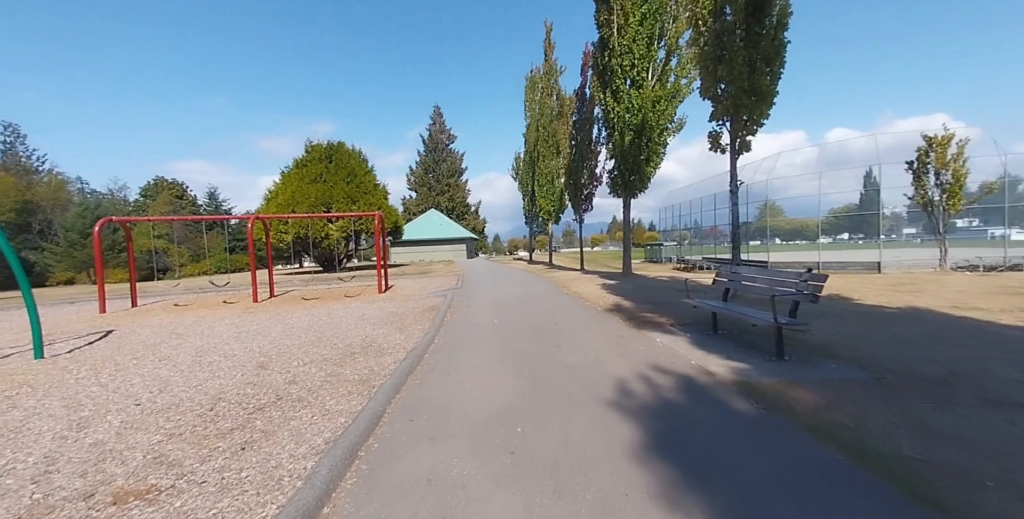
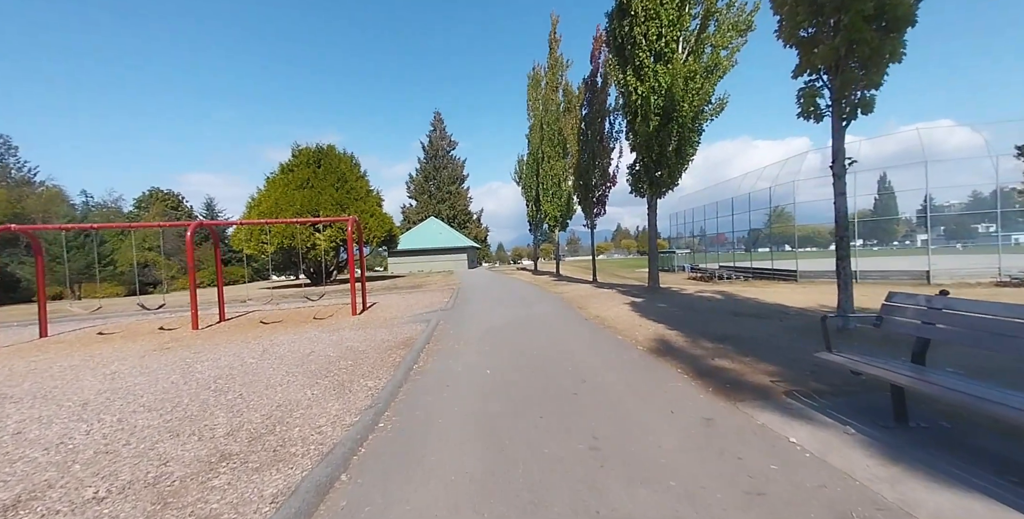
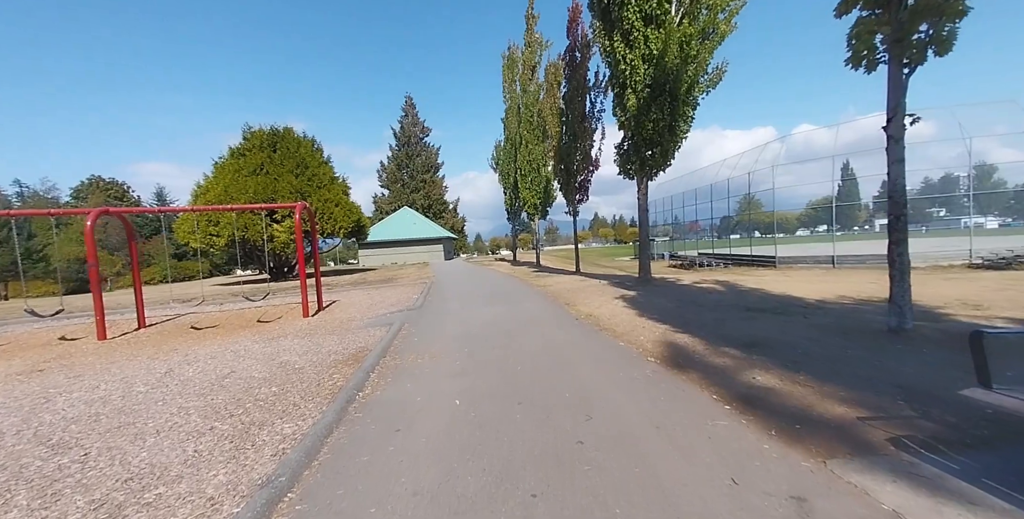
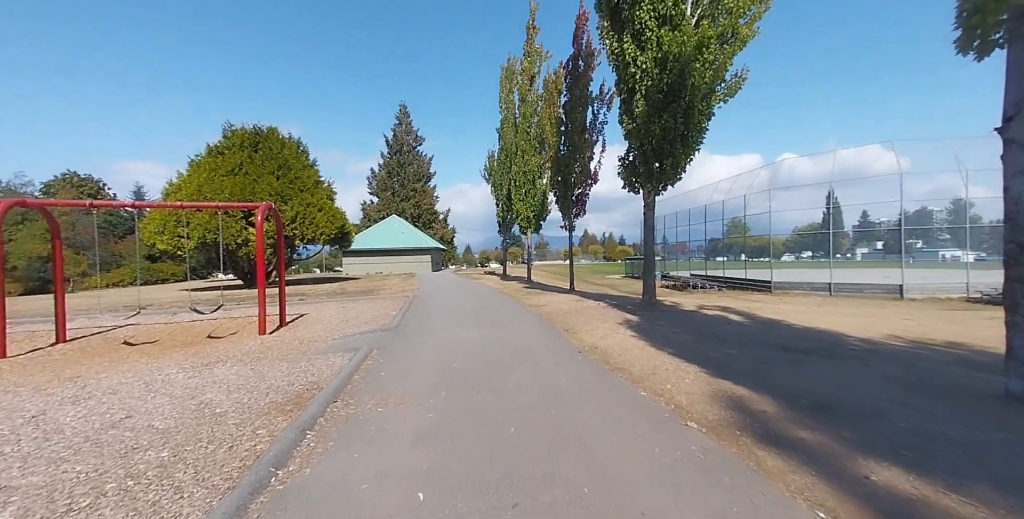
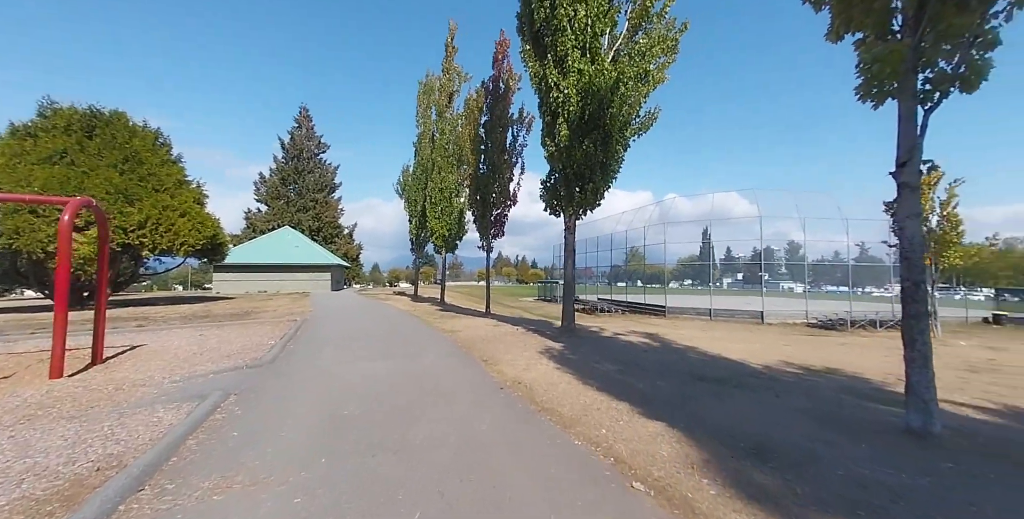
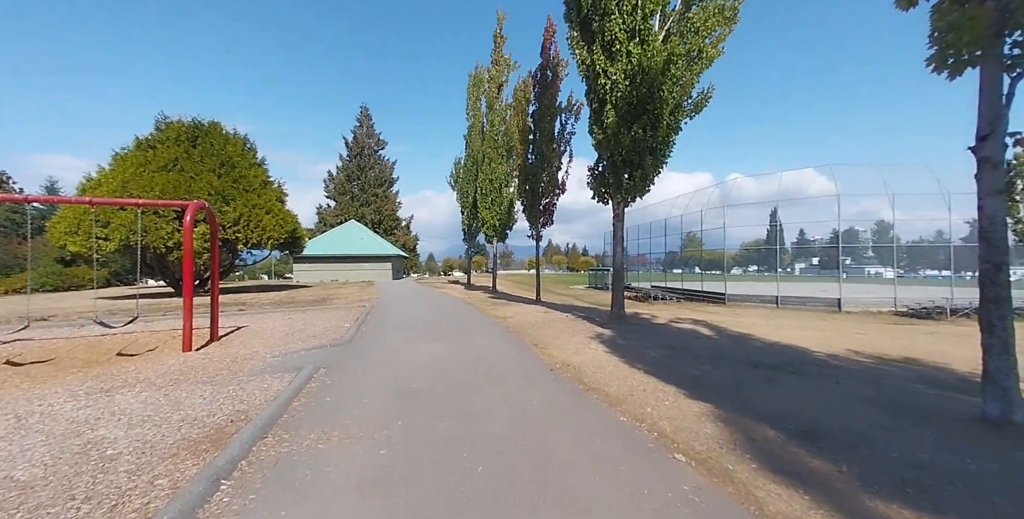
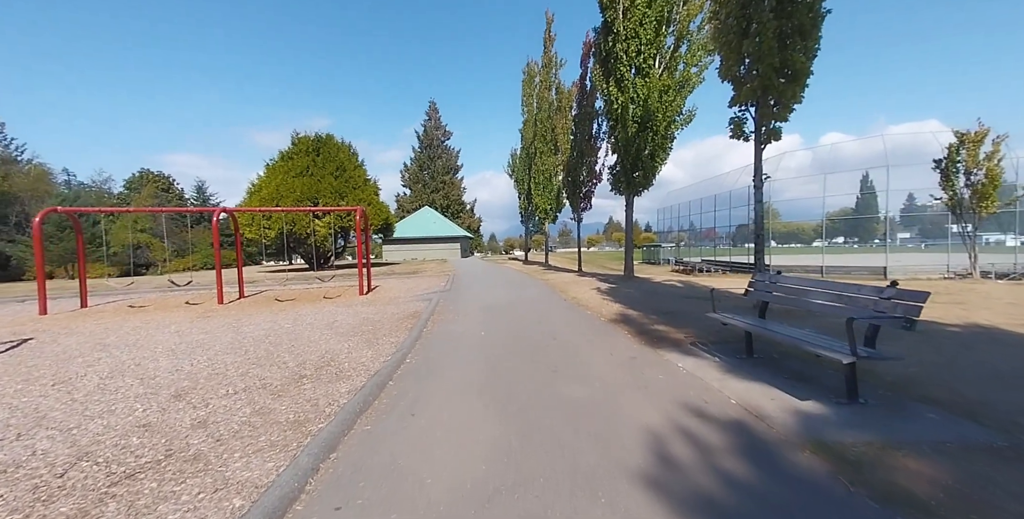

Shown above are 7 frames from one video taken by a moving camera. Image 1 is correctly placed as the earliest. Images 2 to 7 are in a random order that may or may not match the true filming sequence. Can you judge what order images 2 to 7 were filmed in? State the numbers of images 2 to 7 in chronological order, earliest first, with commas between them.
7, 2, 3, 4, 6, 5
